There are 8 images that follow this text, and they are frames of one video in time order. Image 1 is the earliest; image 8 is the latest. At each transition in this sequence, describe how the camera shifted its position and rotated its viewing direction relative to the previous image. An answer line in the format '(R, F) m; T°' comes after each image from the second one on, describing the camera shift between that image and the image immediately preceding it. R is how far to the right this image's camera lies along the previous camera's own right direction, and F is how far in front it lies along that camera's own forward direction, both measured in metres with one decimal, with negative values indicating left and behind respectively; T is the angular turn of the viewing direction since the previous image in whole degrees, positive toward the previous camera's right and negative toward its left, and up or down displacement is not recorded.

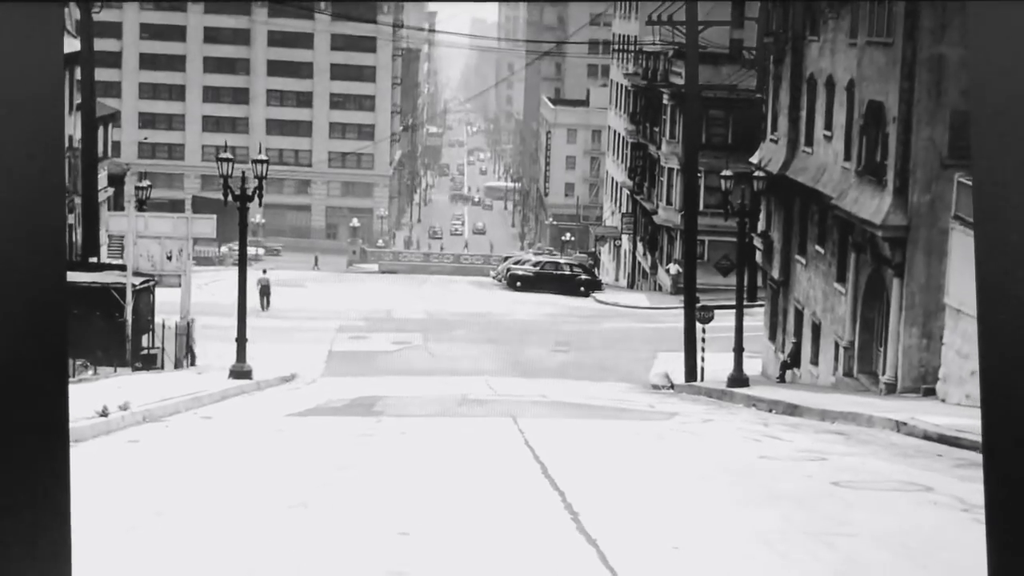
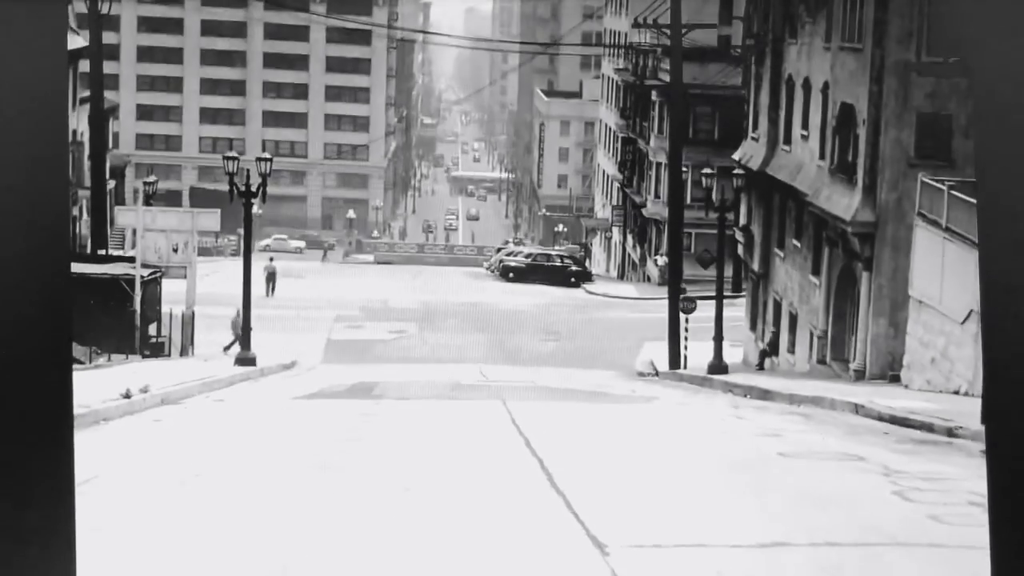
(0.0, -0.9) m; 0°
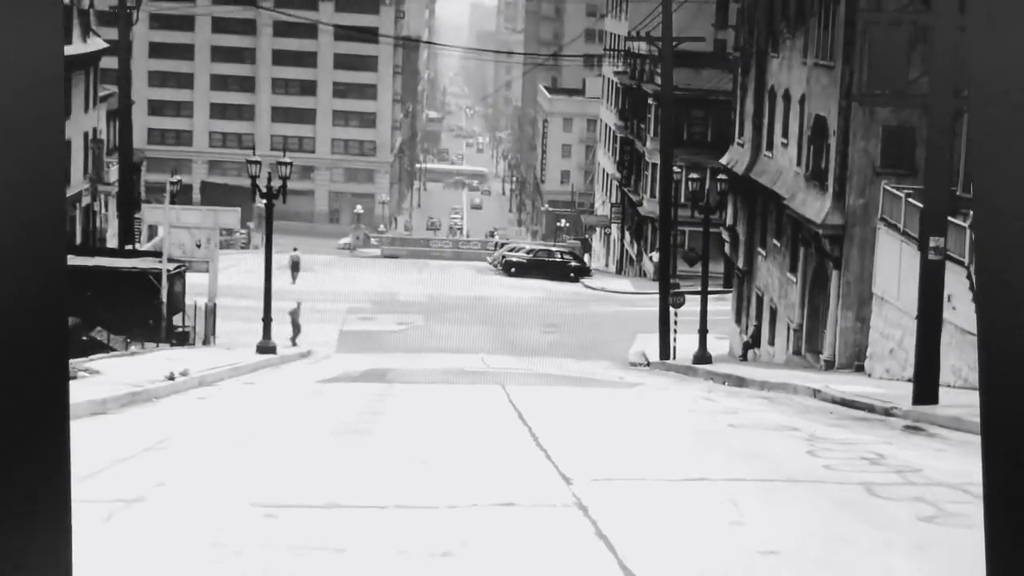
(+0.1, -1.4) m; 0°
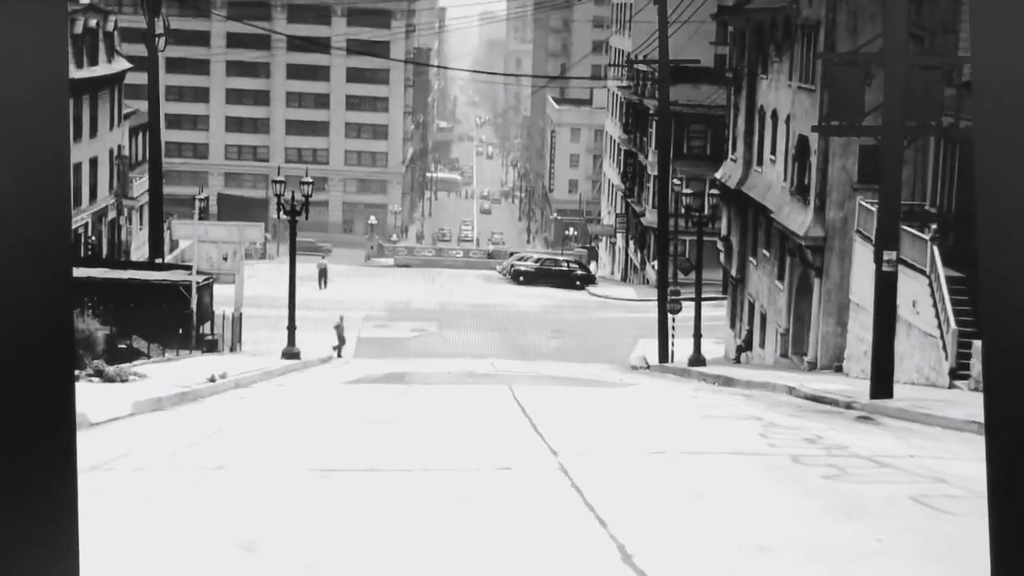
(+0.1, -1.4) m; -1°
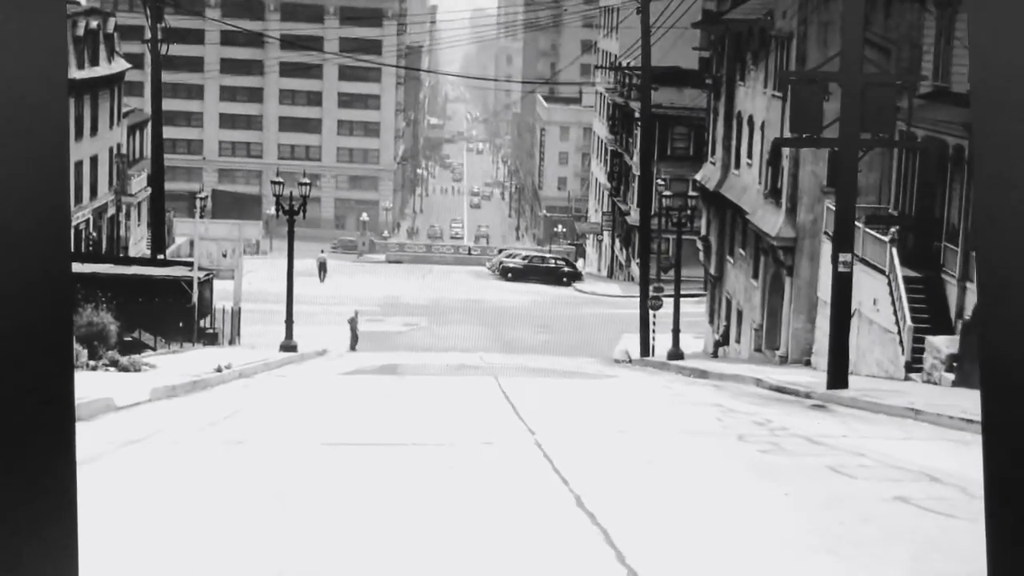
(0.0, -1.0) m; 0°
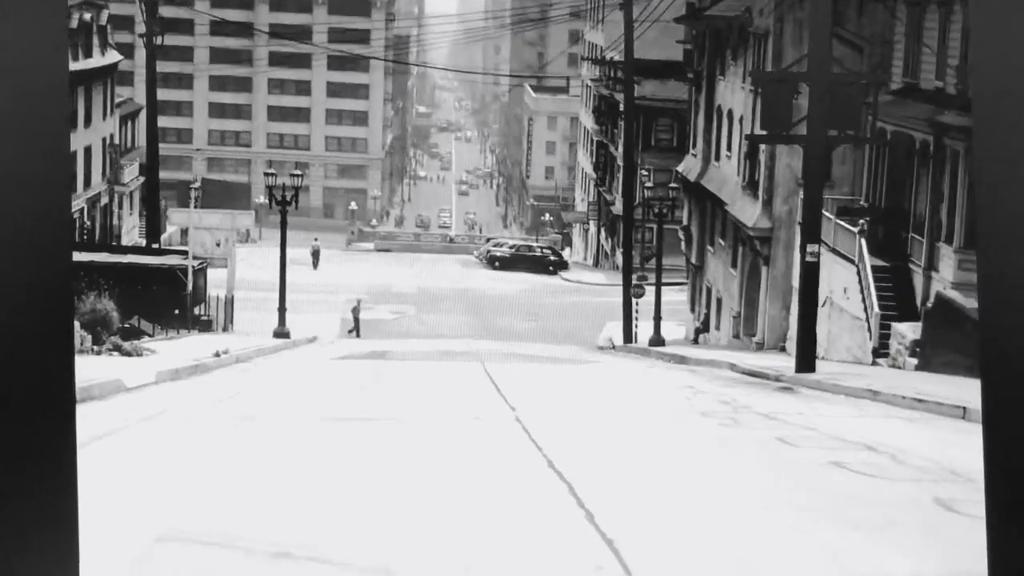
(0.0, -0.7) m; +1°
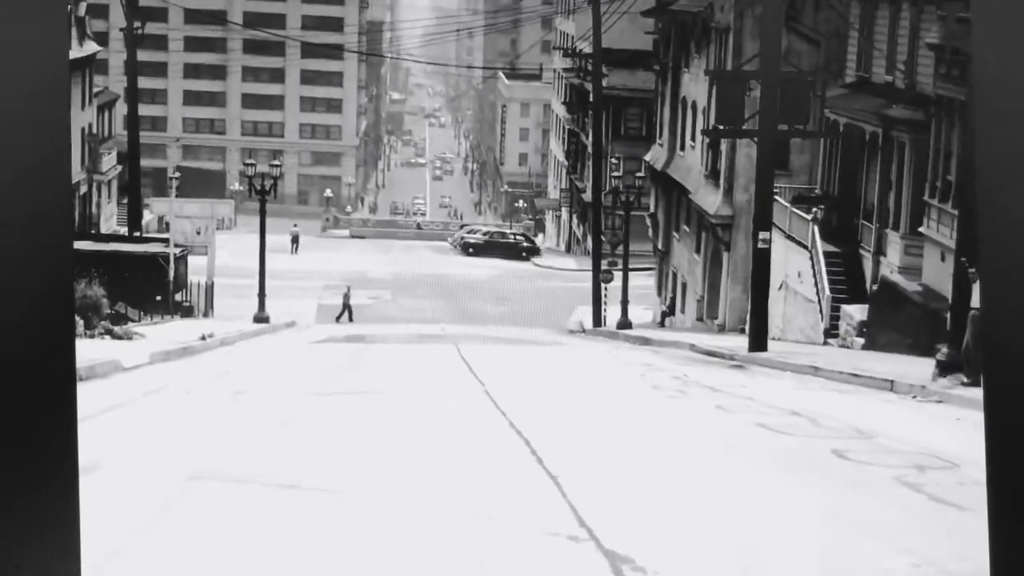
(0.0, -0.8) m; +1°
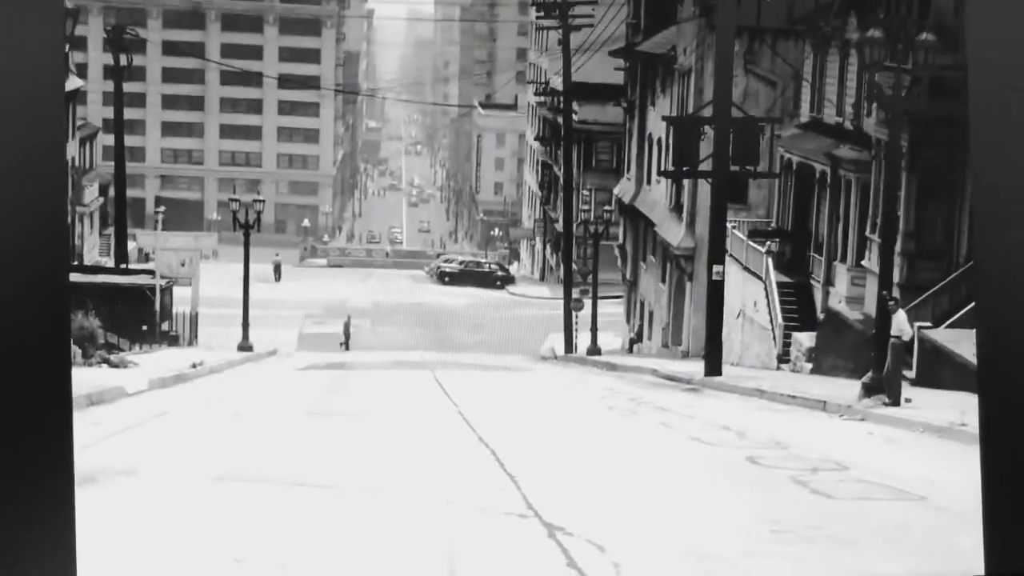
(+0.1, -1.1) m; +1°
